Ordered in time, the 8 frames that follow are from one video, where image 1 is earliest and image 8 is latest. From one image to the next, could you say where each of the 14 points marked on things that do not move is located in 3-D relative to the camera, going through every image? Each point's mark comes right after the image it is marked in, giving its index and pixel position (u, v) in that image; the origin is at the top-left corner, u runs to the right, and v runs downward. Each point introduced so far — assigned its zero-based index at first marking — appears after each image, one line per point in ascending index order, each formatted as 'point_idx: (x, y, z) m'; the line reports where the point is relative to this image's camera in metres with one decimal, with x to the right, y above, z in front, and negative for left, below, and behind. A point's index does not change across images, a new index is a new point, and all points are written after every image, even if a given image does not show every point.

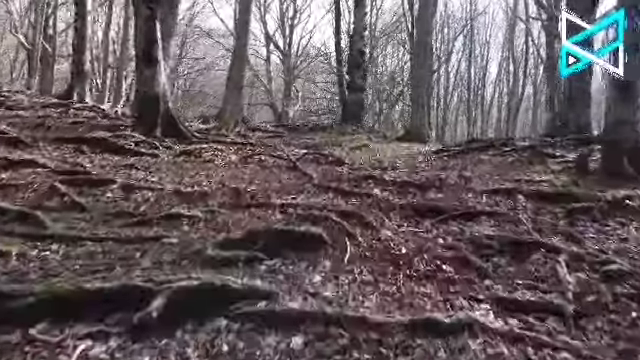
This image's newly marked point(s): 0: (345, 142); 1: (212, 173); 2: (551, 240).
0: (+0.7, +1.0, +13.9) m
1: (-1.2, +0.1, +6.1) m
2: (+1.5, -0.4, +3.6) m
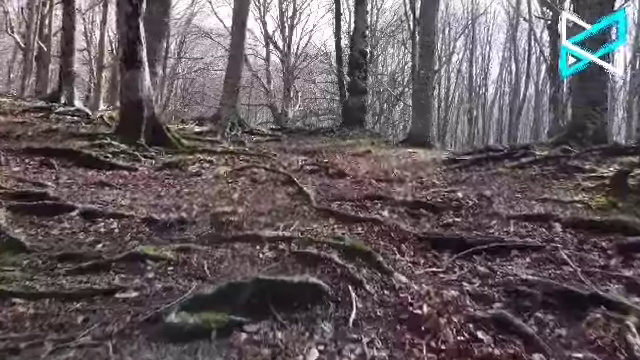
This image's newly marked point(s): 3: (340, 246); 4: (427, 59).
0: (+0.6, +0.8, +13.2) m
1: (-1.2, -0.1, +5.3) m
2: (+1.5, -0.6, +2.9) m
3: (+0.1, -0.4, +3.4) m
4: (+2.9, +3.3, +15.0) m
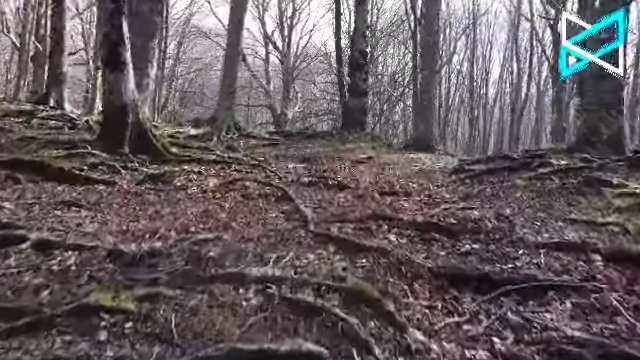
0: (+0.6, +0.6, +12.6) m
1: (-1.2, -0.3, +4.7) m
2: (+1.5, -0.7, +2.3) m
3: (+0.1, -0.6, +2.8) m
4: (+2.8, +3.1, +14.4) m
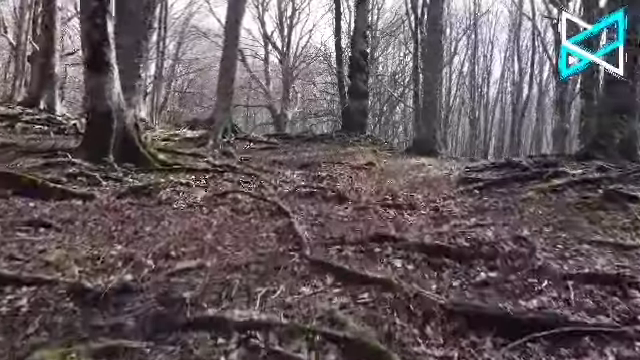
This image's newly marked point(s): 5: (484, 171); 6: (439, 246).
0: (+0.6, +0.5, +12.1) m
1: (-1.2, -0.4, +4.3) m
2: (+1.5, -0.9, +1.8) m
3: (+0.1, -0.7, +2.4) m
4: (+2.8, +3.0, +13.9) m
5: (+2.4, +0.1, +7.8) m
6: (+0.9, -0.5, +3.9) m
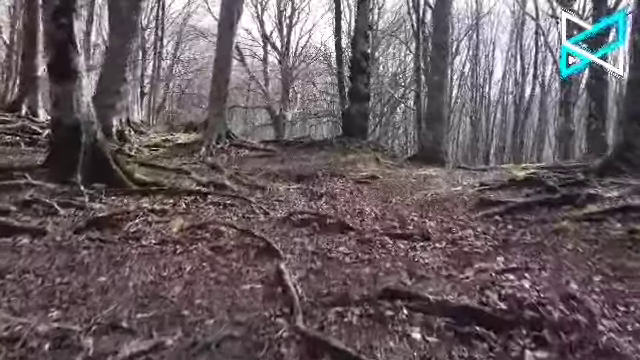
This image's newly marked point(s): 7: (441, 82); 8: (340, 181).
0: (+0.6, +0.3, +11.3) m
1: (-1.3, -0.6, +3.4) m
2: (+1.5, -1.1, +1.0) m
3: (+0.1, -0.9, +1.5) m
4: (+2.8, +2.8, +13.1) m
5: (+2.3, -0.1, +7.0) m
6: (+0.8, -0.7, +3.0) m
7: (+2.9, +2.3, +13.1) m
8: (+0.3, 0.0, +9.0) m
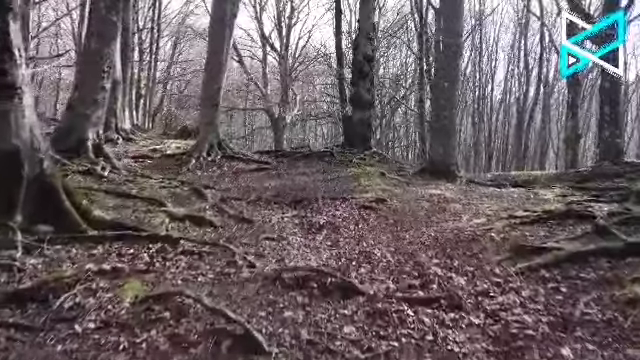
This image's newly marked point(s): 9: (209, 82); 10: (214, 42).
0: (+0.6, -0.1, +10.1) m
1: (-1.3, -1.0, +2.3) m
2: (+1.5, -1.5, -0.2) m
3: (+0.1, -1.3, +0.3) m
4: (+2.8, +2.4, +11.9) m
5: (+2.3, -0.5, +5.8) m
6: (+0.8, -1.1, +1.9) m
7: (+2.9, +2.0, +11.9) m
8: (+0.3, -0.4, +7.9) m
9: (-2.8, +2.5, +13.9) m
10: (-2.7, +3.5, +13.9) m
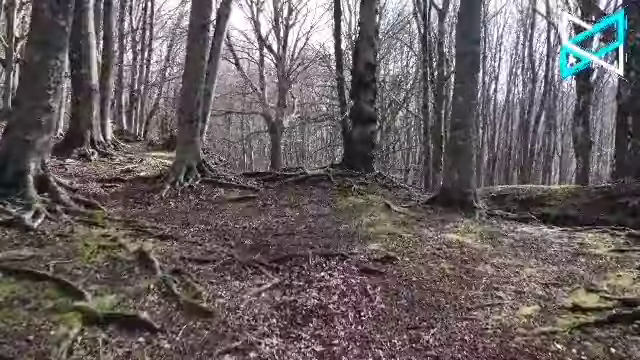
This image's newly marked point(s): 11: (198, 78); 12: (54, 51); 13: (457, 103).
0: (+0.5, -0.7, +8.3) m
1: (-1.4, -1.6, +0.4) m
2: (+1.4, -2.1, -2.0) m
3: (-0.1, -1.9, -1.5) m
4: (+2.7, +1.8, +10.1) m
5: (+2.2, -1.1, +4.0) m
6: (+0.7, -1.7, 0.0) m
7: (+2.8, +1.4, +10.1) m
8: (+0.2, -1.0, +6.0) m
9: (-2.9, +1.9, +12.1) m
10: (-2.8, +2.9, +12.1) m
11: (-2.7, +2.3, +12.1) m
12: (-4.1, +2.0, +8.5) m
13: (+2.6, +1.4, +10.2) m
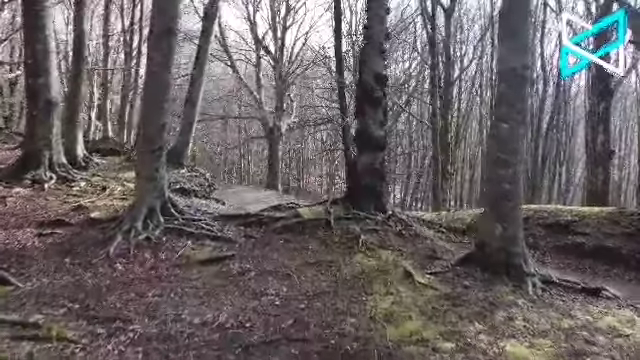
0: (+0.4, -1.5, +5.6) m
1: (-1.4, -2.4, -2.2) m
2: (+1.3, -2.9, -4.7) m
3: (-0.1, -2.7, -4.2) m
4: (+2.6, +1.0, +7.4) m
5: (+2.2, -1.9, +1.3) m
6: (+0.7, -2.5, -2.6) m
7: (+2.7, +0.6, +7.4) m
8: (+0.2, -1.8, +3.4) m
9: (-3.0, +1.1, +9.4) m
10: (-2.8, +2.1, +9.4) m
11: (-2.7, +1.5, +9.4) m
12: (-4.2, +1.2, +5.8) m
13: (+2.5, +0.6, +7.5) m
